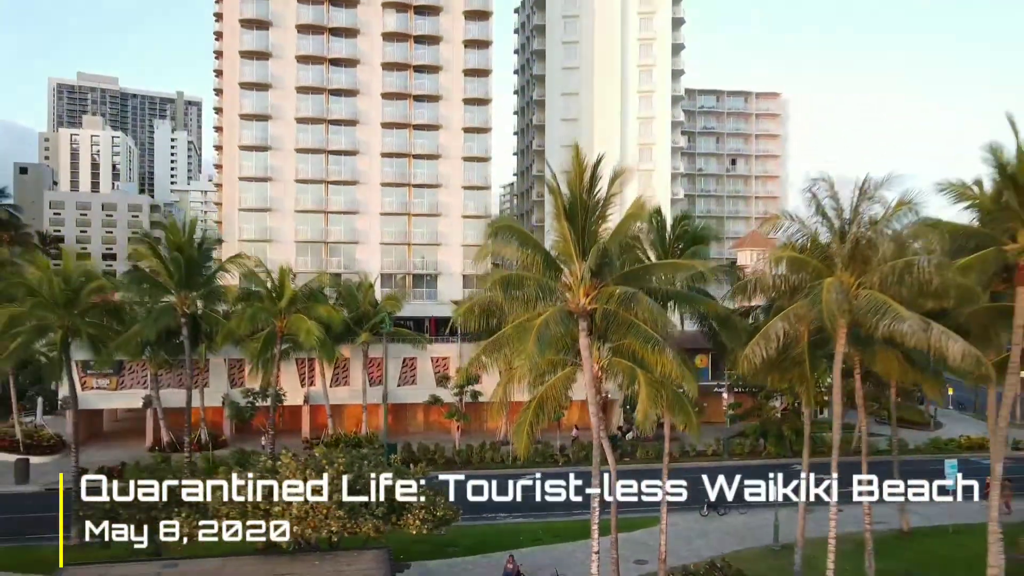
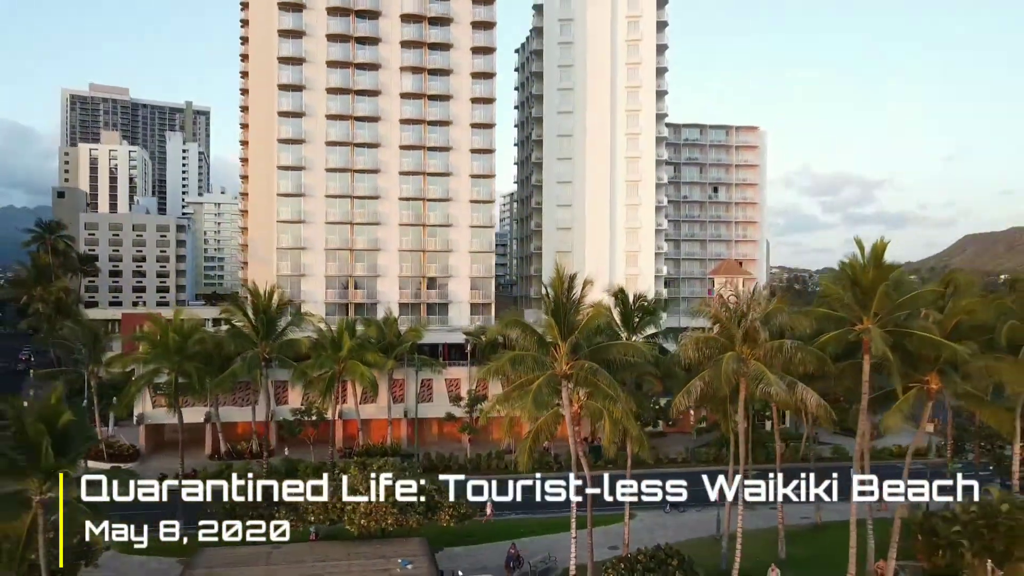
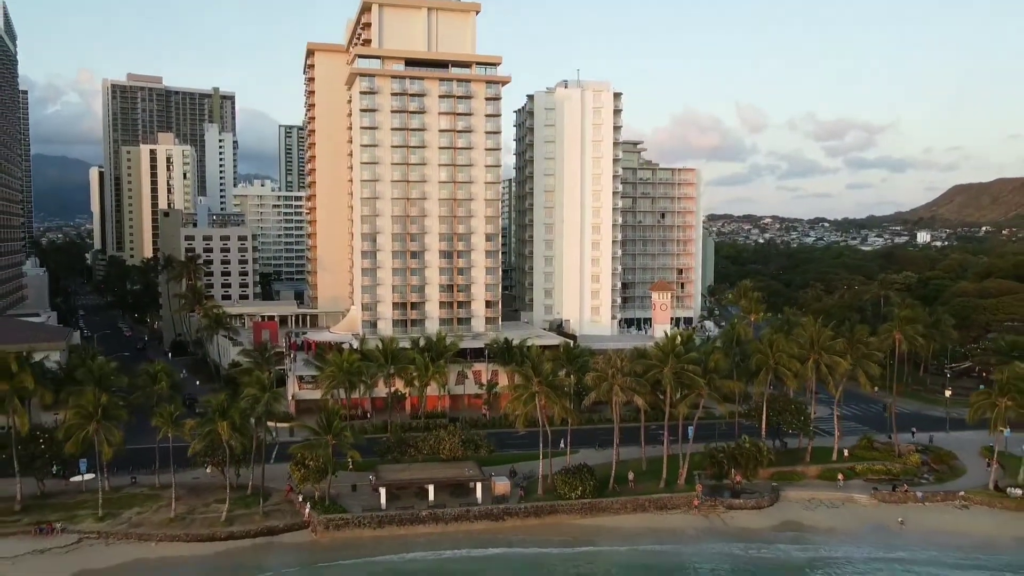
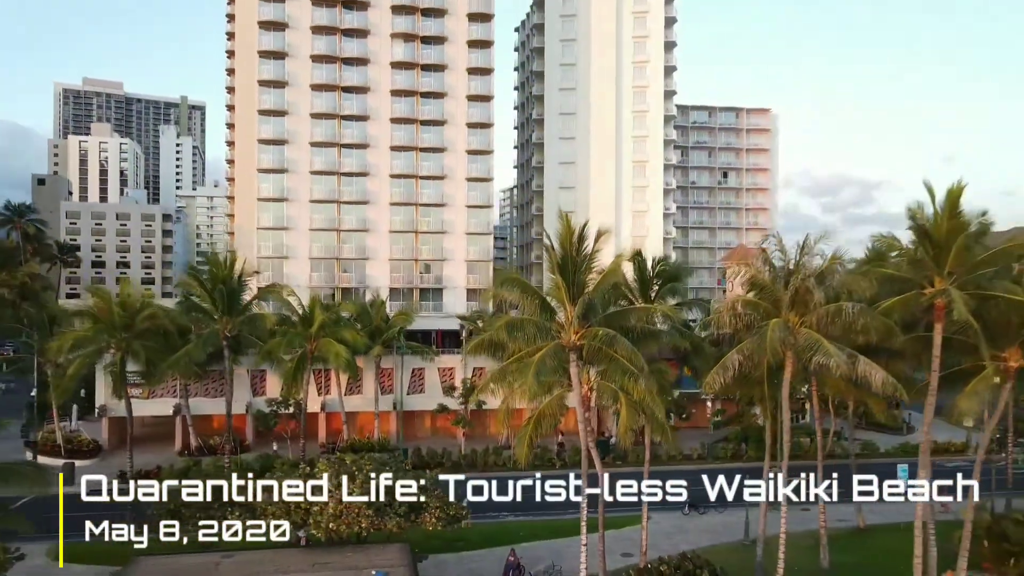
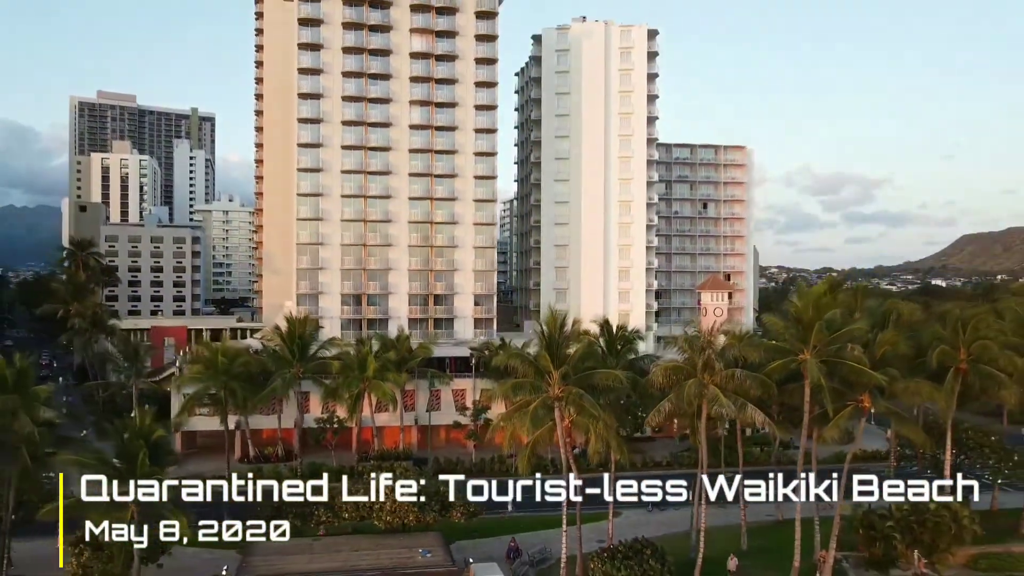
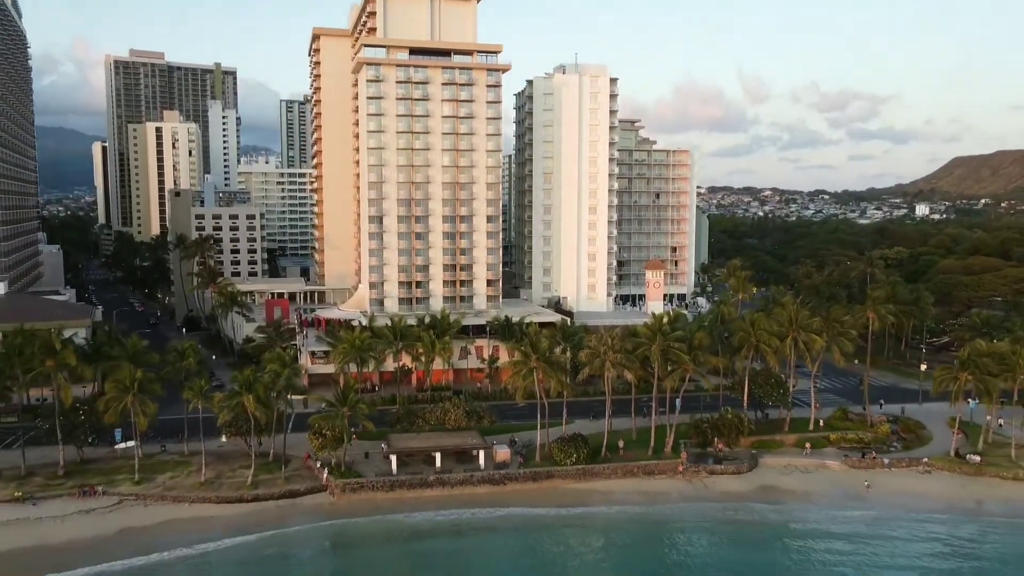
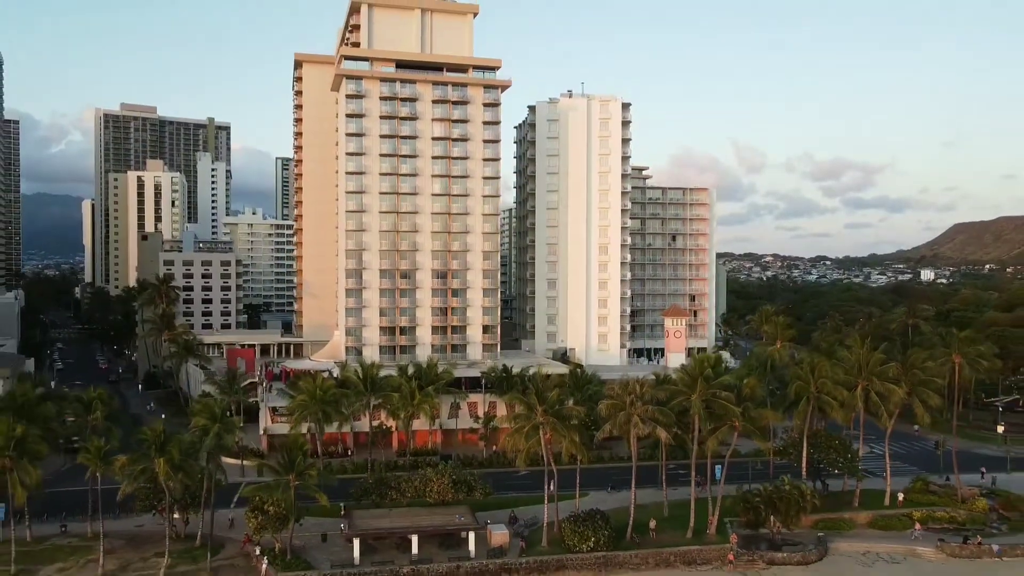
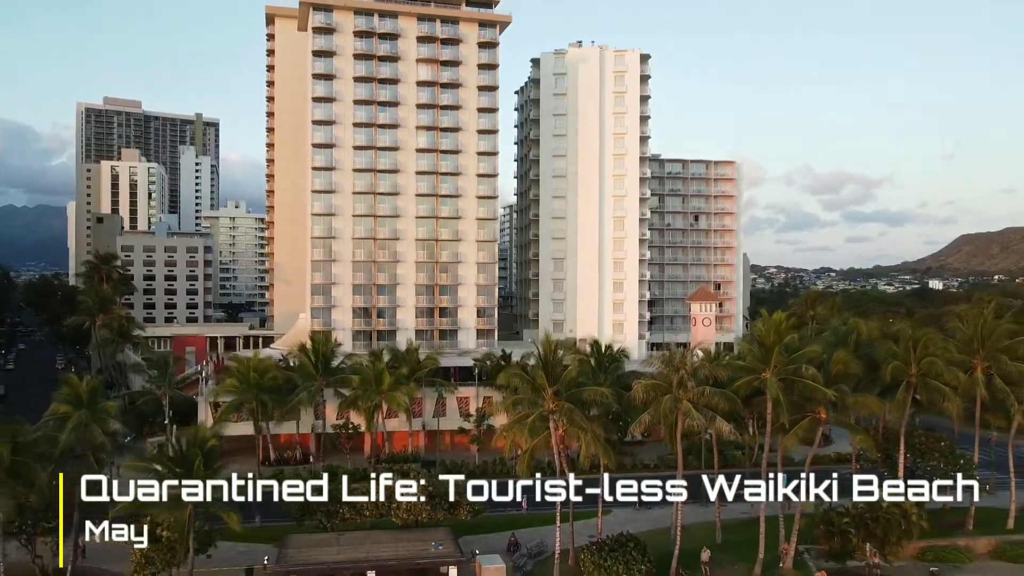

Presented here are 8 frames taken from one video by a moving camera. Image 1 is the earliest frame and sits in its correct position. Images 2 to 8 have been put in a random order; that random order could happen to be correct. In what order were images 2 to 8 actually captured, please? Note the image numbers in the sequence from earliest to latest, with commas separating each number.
4, 2, 5, 8, 7, 3, 6
